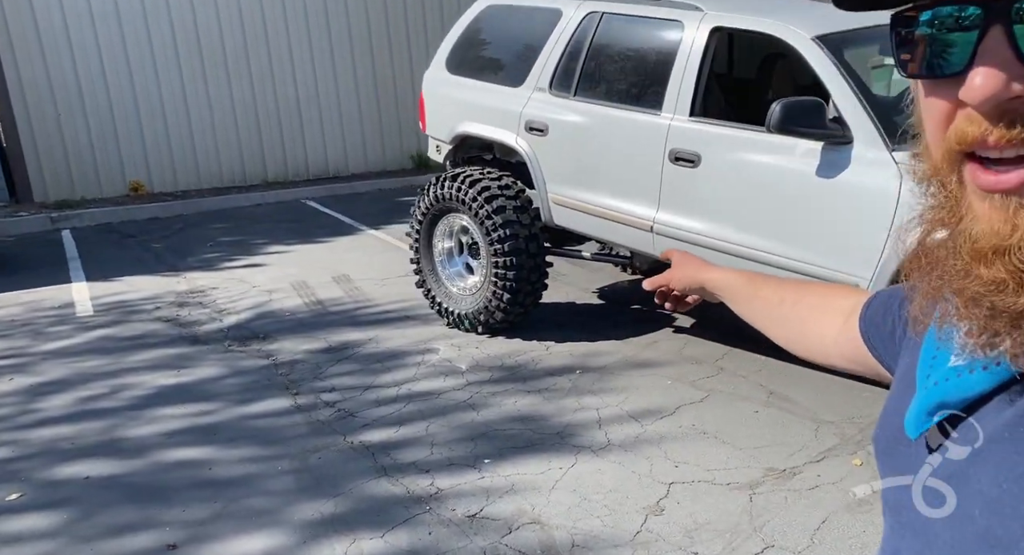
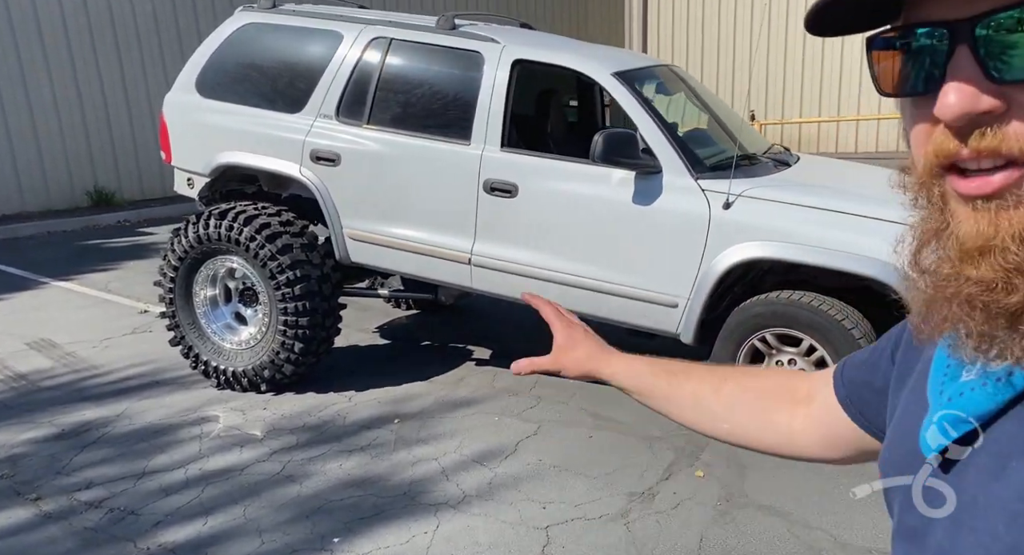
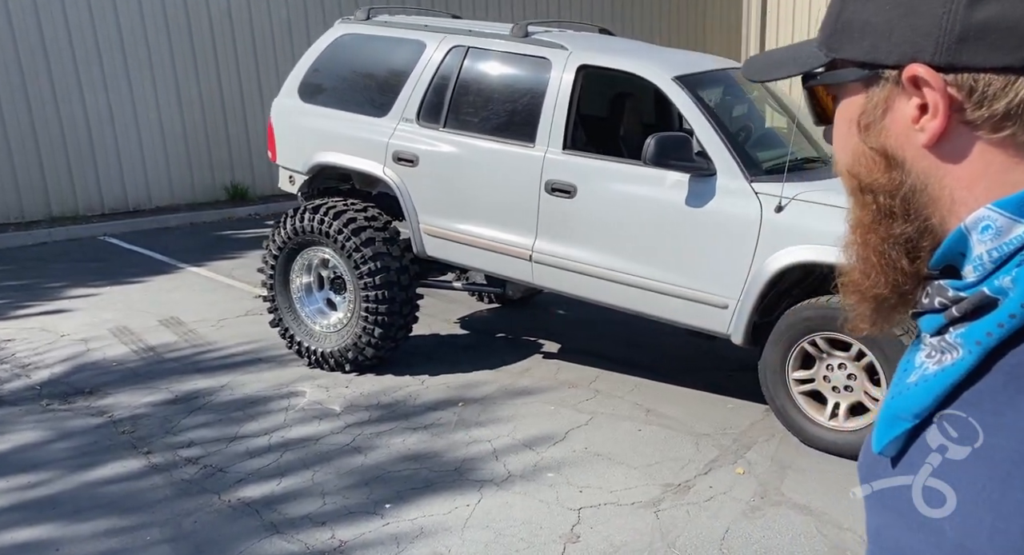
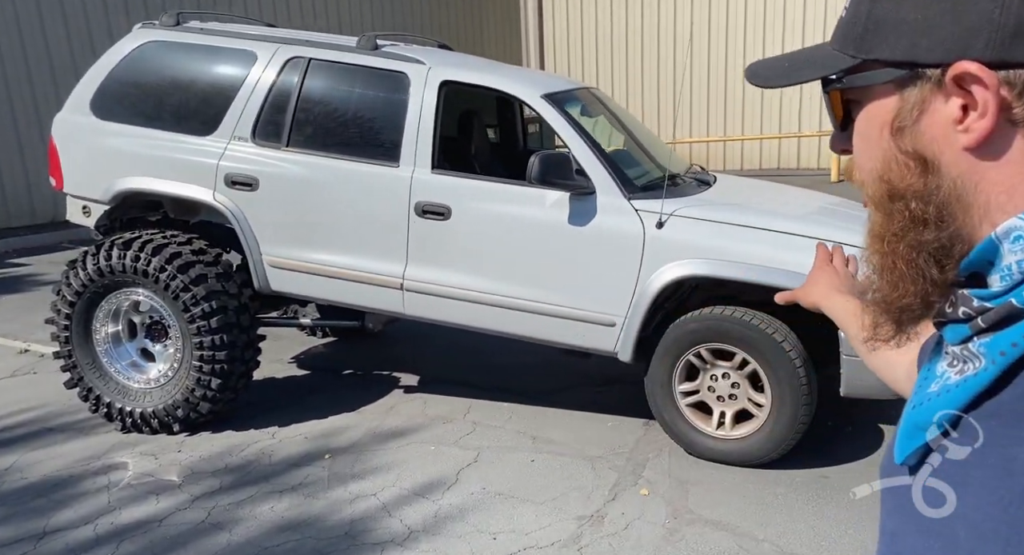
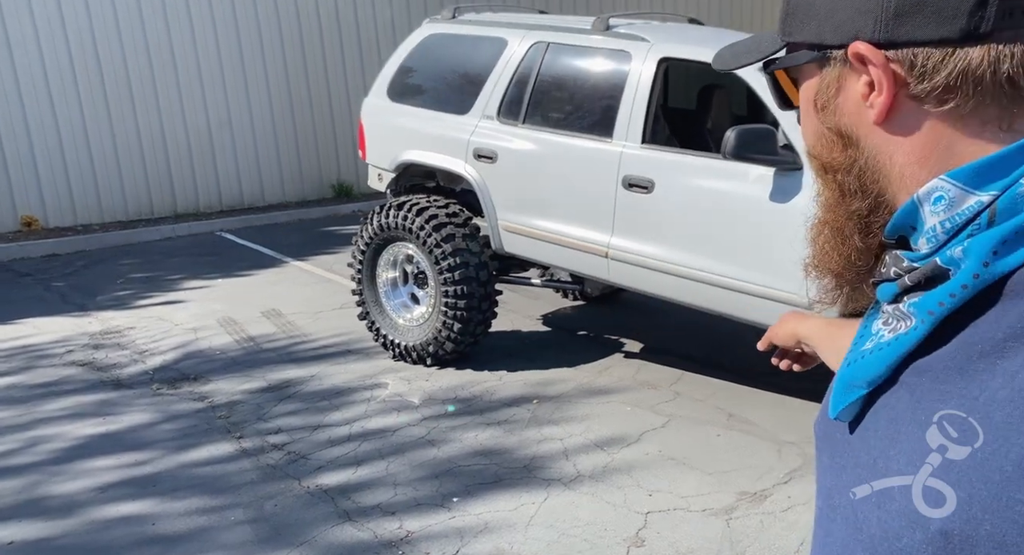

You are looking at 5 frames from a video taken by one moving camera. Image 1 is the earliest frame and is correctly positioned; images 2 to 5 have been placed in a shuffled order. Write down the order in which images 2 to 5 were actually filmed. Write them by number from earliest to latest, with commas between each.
5, 3, 2, 4
